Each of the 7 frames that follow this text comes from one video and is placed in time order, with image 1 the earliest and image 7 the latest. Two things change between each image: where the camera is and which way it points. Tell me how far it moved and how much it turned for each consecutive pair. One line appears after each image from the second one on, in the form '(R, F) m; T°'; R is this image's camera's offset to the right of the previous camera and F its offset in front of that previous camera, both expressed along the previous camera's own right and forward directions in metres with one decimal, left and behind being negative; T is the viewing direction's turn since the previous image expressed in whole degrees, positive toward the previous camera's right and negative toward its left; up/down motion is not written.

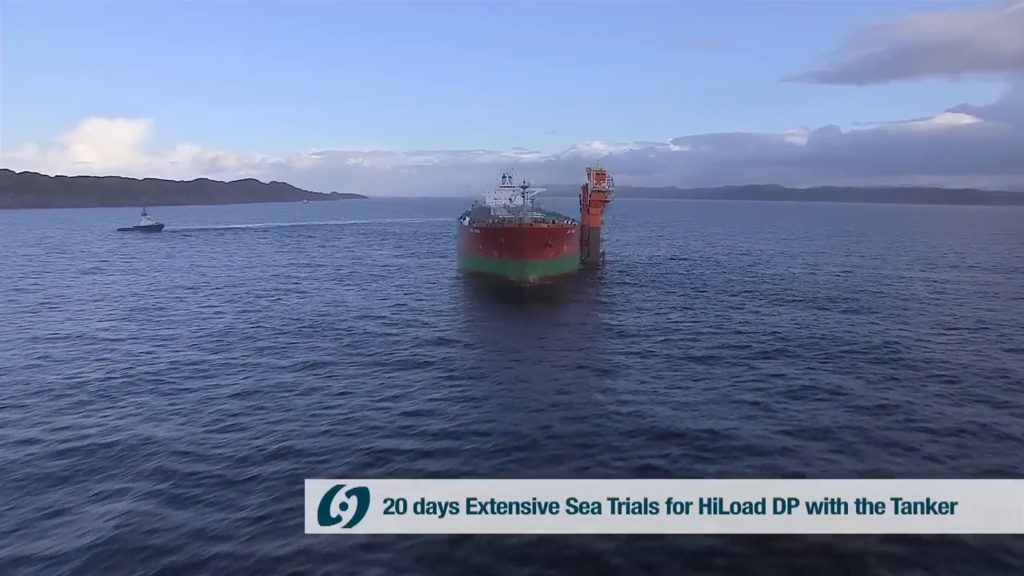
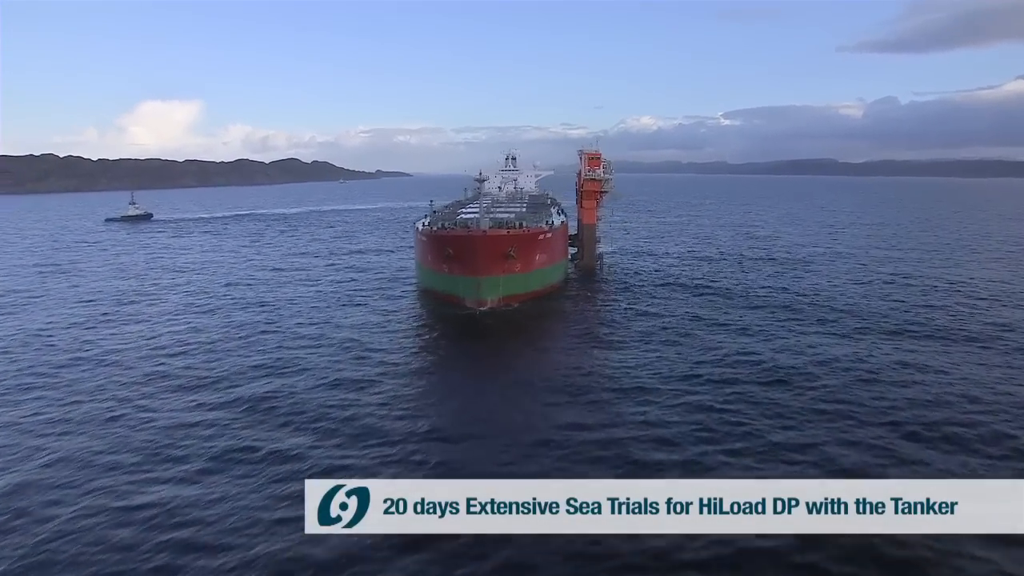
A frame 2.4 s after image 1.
(+4.4, +9.9) m; -4°
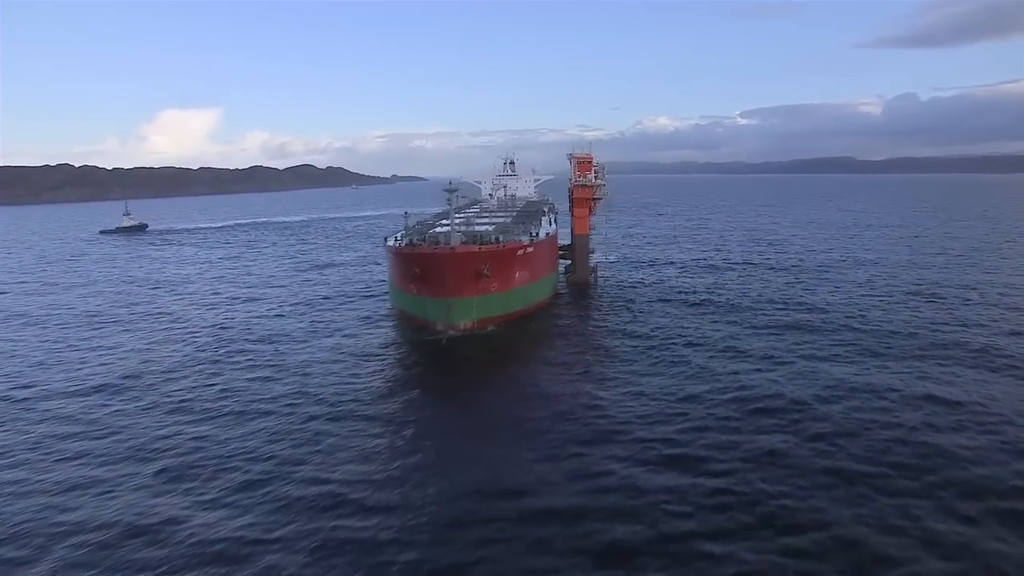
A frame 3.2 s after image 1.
(+1.8, +3.5) m; -1°
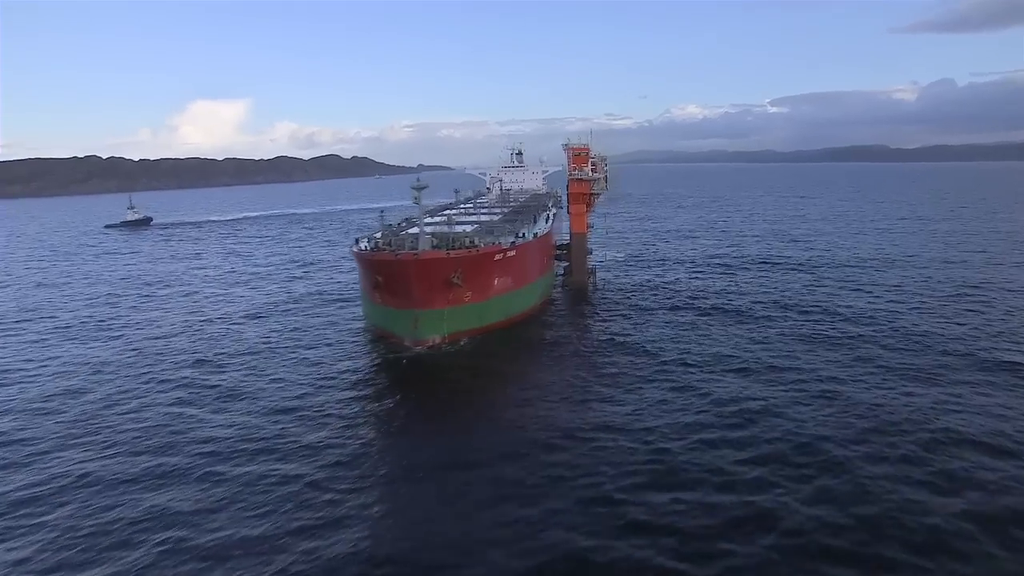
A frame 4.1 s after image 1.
(+1.8, +3.6) m; -2°
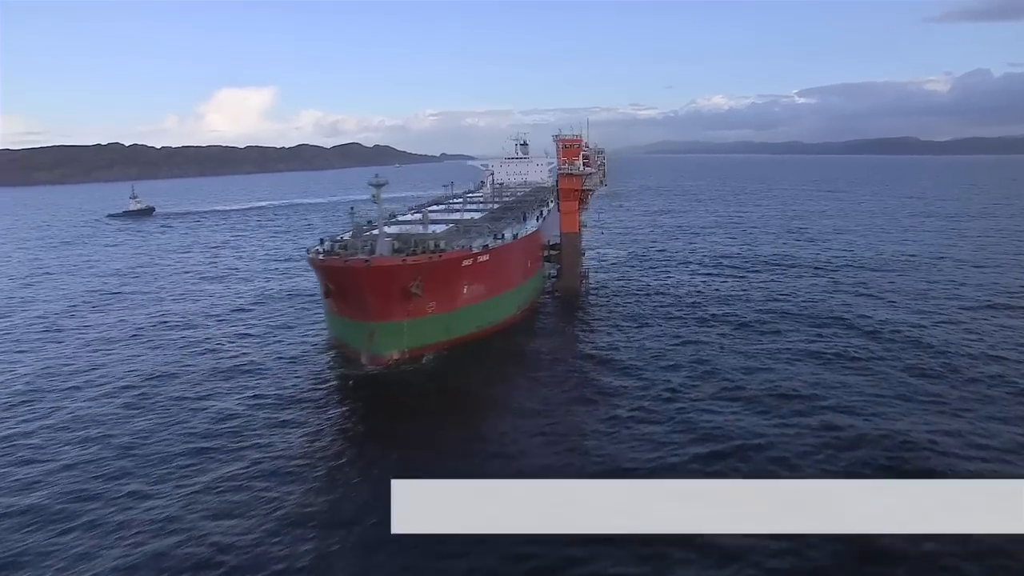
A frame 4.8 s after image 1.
(+1.7, +3.0) m; -2°
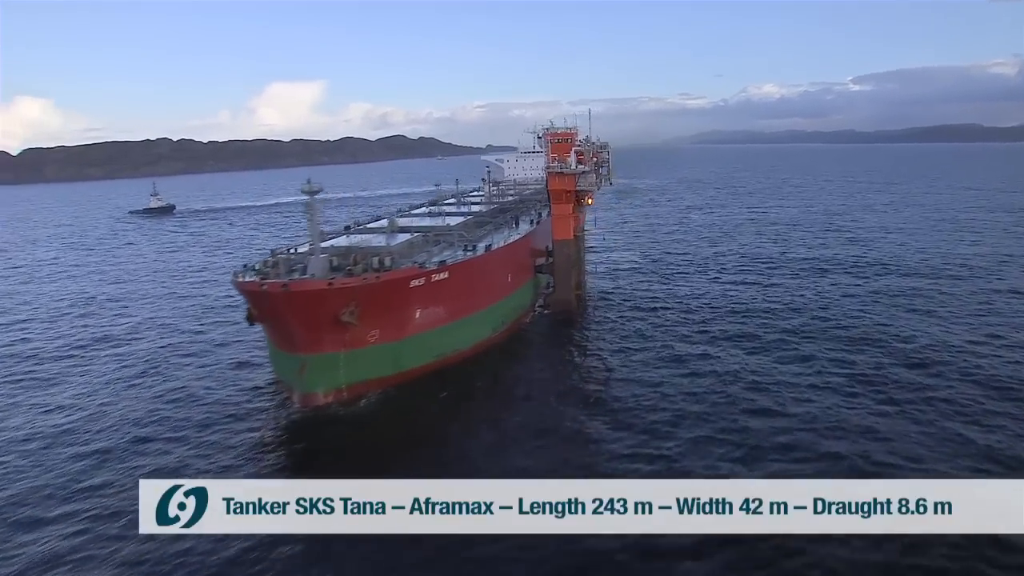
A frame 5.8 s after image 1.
(+2.4, +4.1) m; -4°
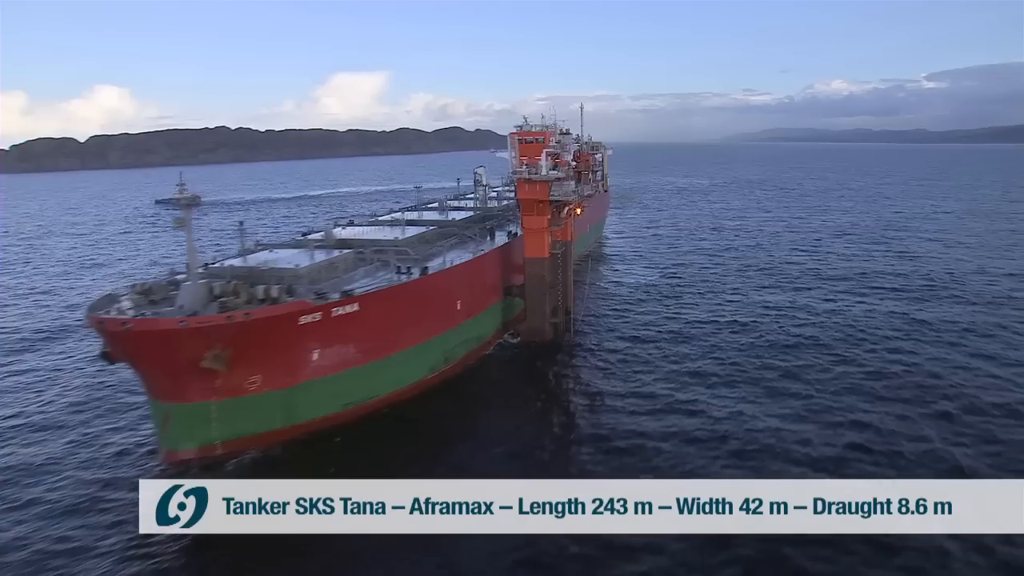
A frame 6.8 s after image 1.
(+3.1, +4.4) m; -4°
